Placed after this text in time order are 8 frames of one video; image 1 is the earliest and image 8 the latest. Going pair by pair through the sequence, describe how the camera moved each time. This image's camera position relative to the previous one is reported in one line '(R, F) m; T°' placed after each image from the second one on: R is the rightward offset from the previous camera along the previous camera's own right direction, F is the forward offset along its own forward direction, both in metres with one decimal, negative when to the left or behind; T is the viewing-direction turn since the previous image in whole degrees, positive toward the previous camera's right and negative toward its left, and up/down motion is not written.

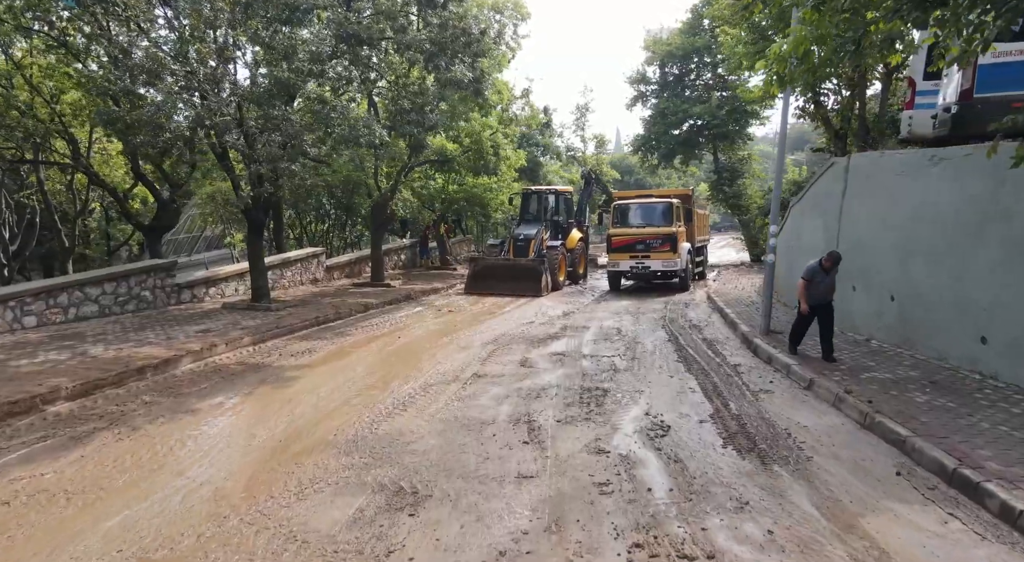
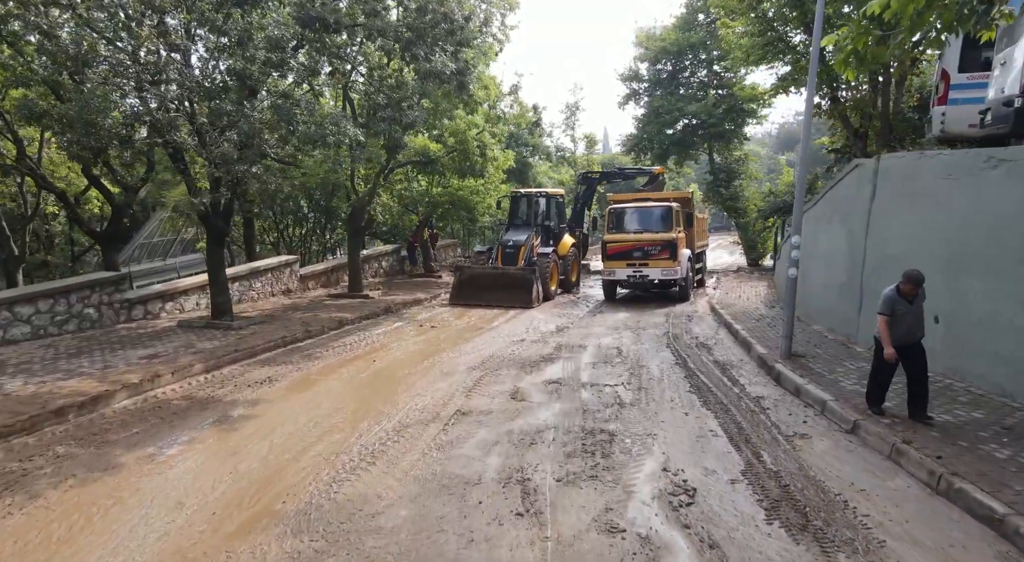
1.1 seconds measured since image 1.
(0.0, +1.2) m; +1°
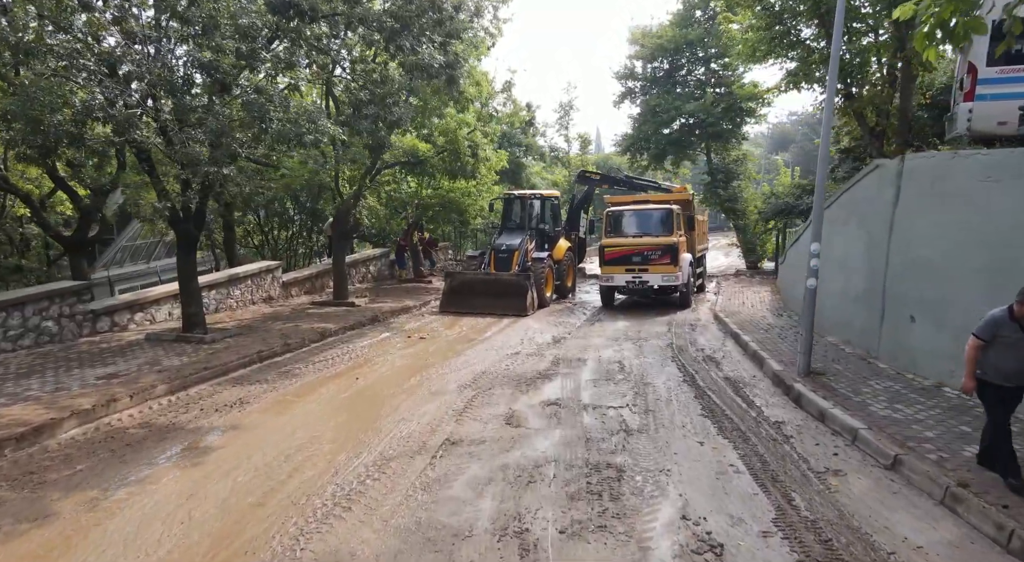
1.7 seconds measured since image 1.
(0.0, +0.7) m; +1°
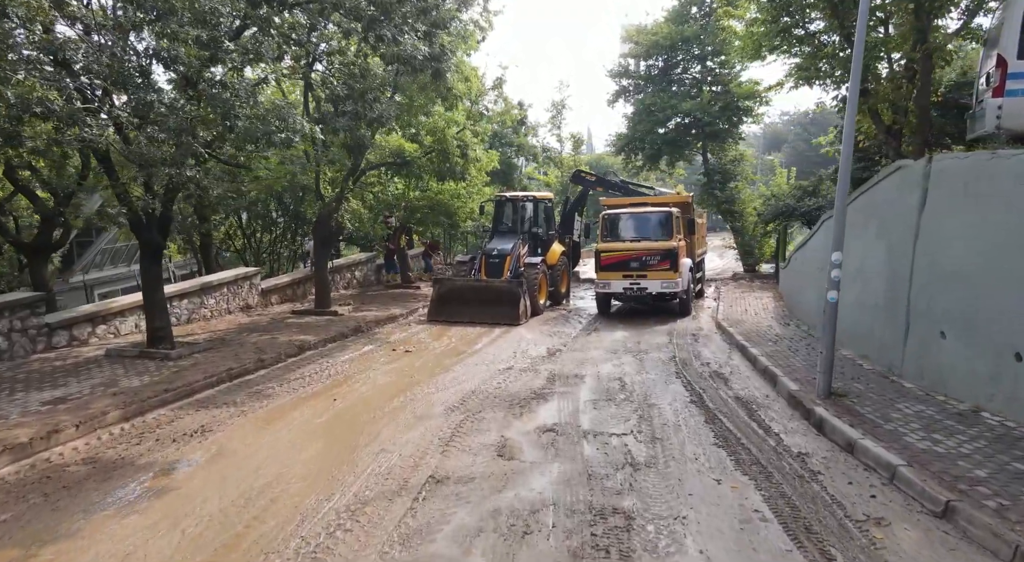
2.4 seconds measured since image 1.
(0.0, +0.7) m; +1°
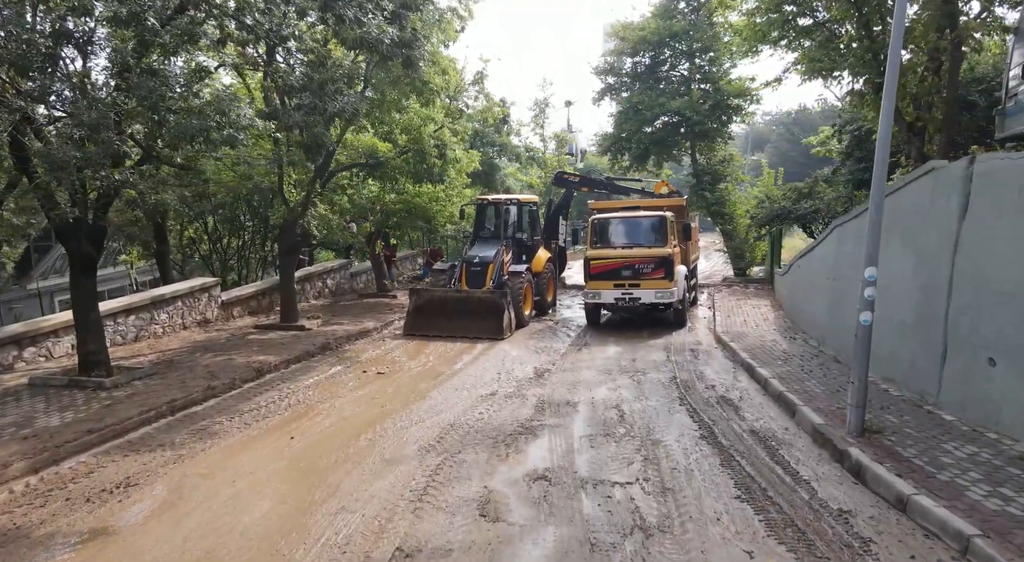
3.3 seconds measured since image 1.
(0.0, +1.1) m; +2°
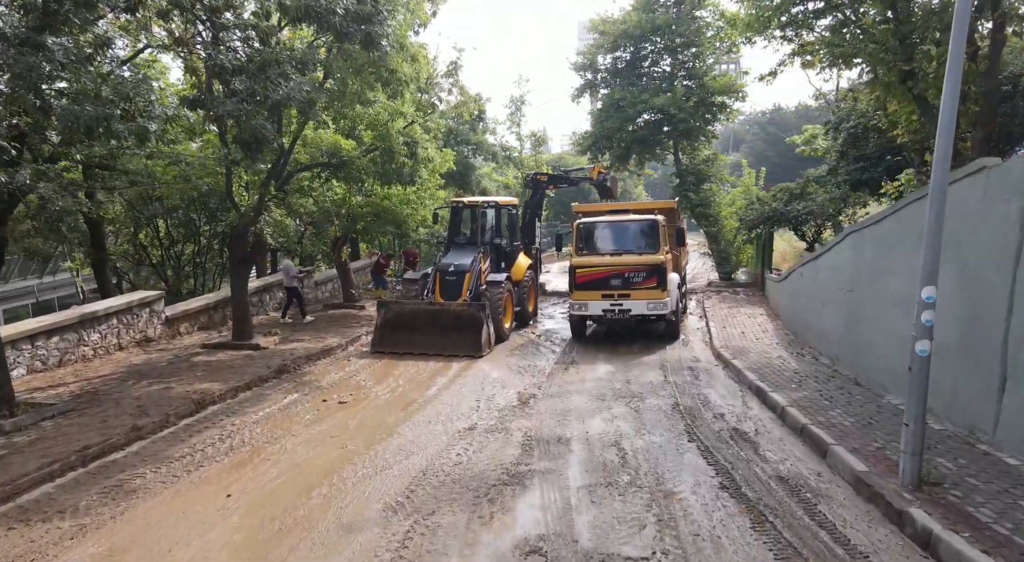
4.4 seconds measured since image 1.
(-0.1, +1.2) m; +2°
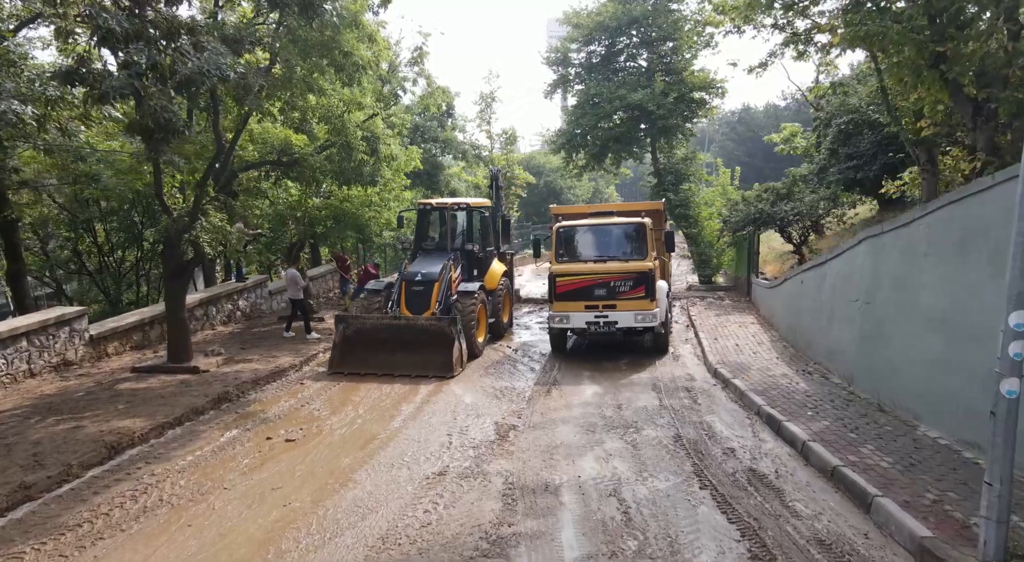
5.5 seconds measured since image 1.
(-0.1, +1.2) m; +3°
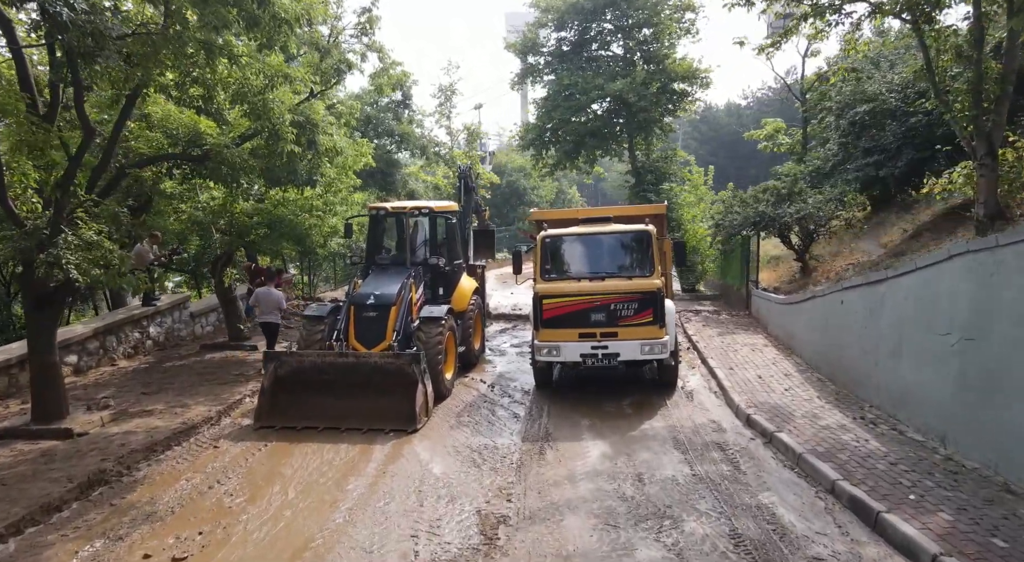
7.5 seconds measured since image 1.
(-0.2, +2.3) m; +4°
